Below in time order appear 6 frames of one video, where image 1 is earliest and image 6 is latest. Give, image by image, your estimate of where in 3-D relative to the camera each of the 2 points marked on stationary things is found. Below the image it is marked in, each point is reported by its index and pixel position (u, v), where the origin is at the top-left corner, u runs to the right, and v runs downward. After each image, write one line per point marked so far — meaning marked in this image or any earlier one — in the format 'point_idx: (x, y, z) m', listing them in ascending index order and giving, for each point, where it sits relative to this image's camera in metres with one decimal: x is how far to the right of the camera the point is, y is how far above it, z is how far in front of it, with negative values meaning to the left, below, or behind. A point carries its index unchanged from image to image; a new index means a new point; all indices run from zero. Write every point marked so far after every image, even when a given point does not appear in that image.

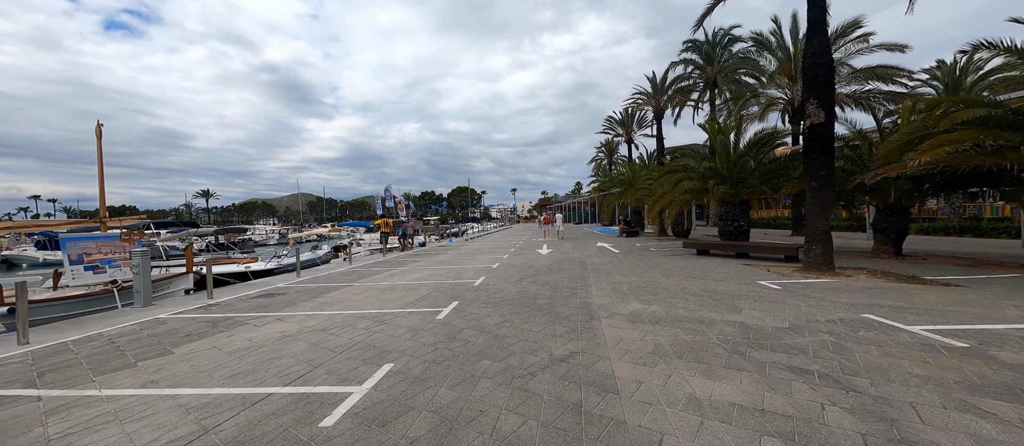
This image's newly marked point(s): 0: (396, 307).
0: (-2.5, -1.8, +6.3) m
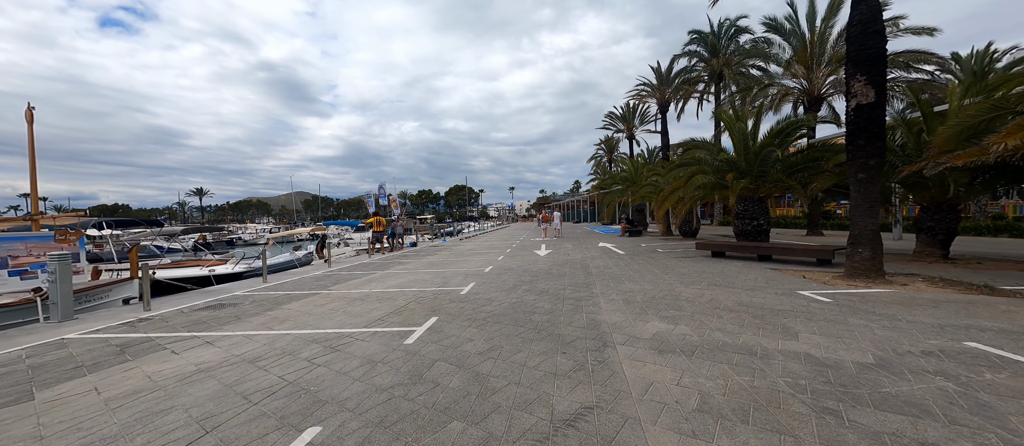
0: (-2.7, -1.8, +5.1) m
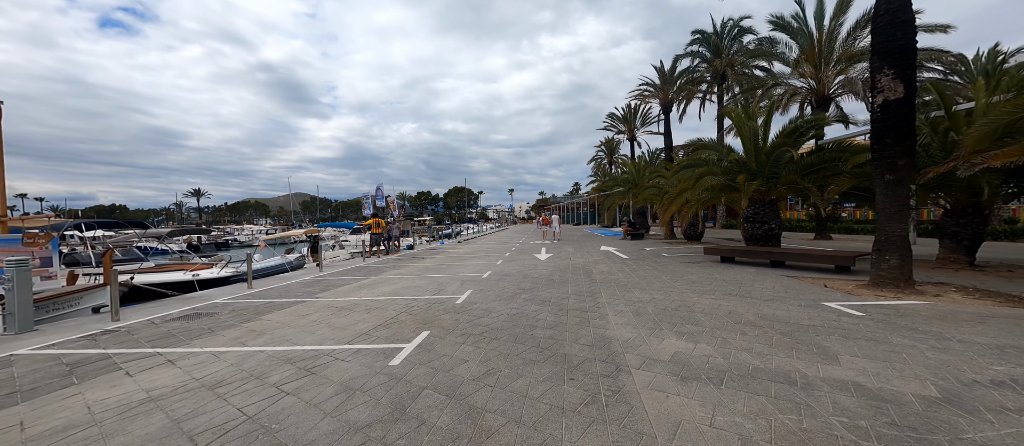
0: (-2.7, -1.9, +4.6) m
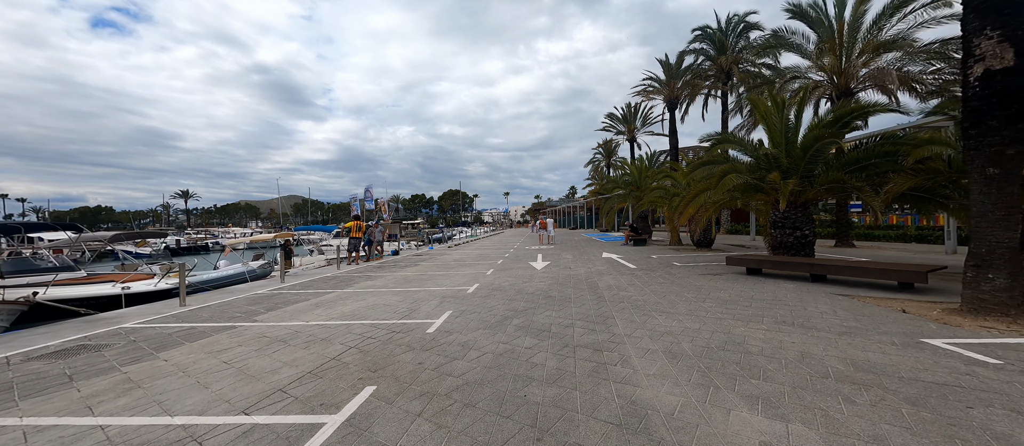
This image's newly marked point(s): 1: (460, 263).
0: (-2.9, -1.9, +3.0) m
1: (-2.4, -1.9, +13.5) m
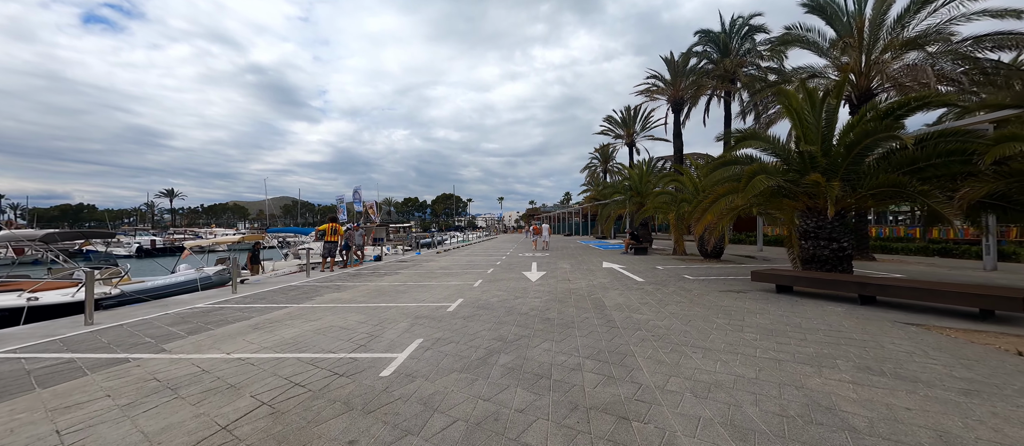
0: (-3.0, -1.9, +1.6) m
1: (-2.7, -2.0, +12.1) m
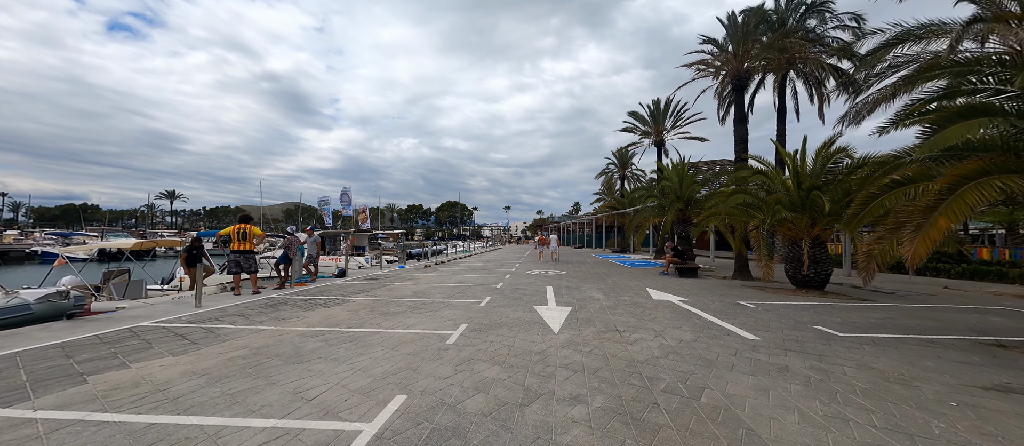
0: (-3.0, -1.6, -2.6) m
1: (-2.6, -2.1, +7.9) m
